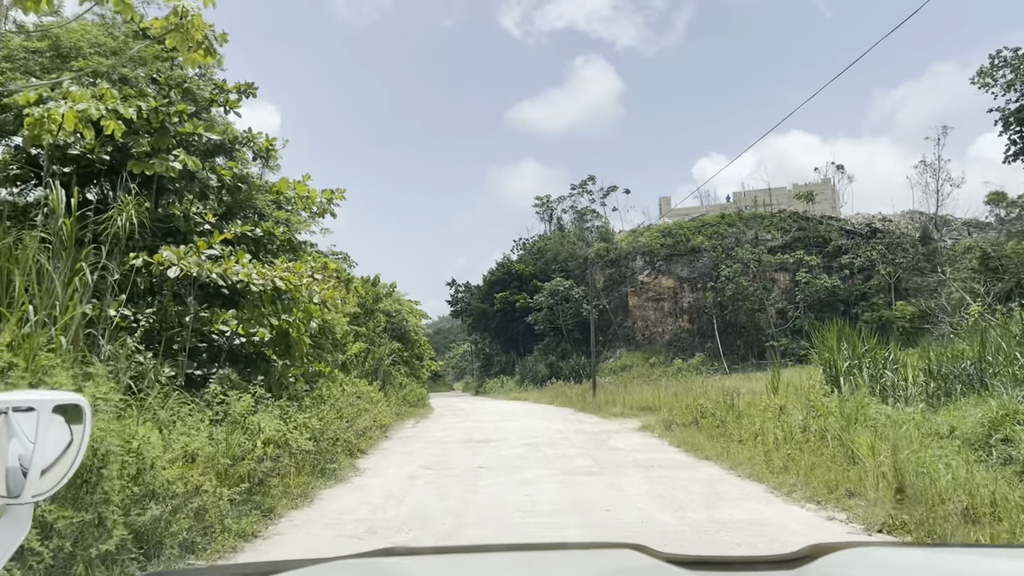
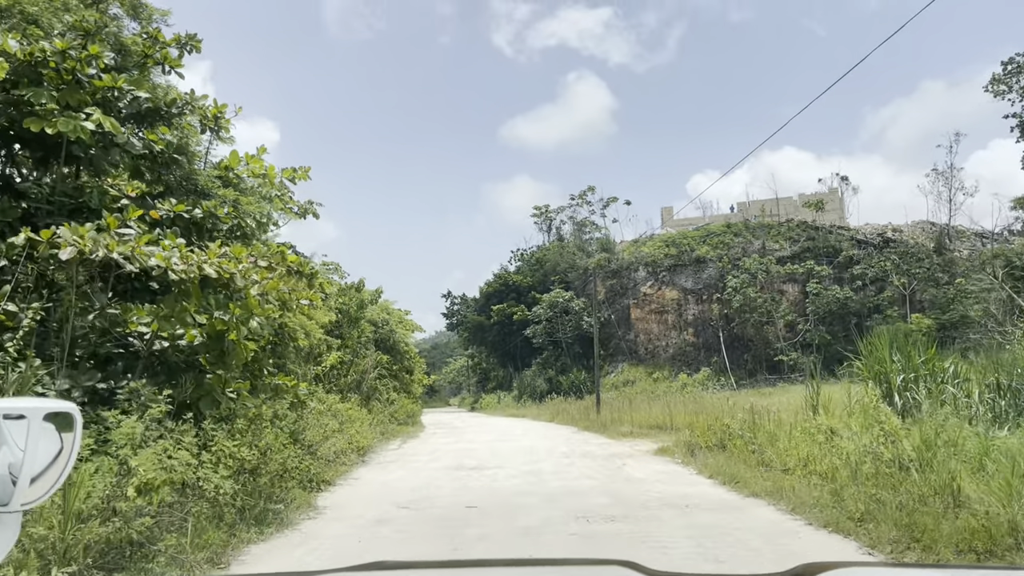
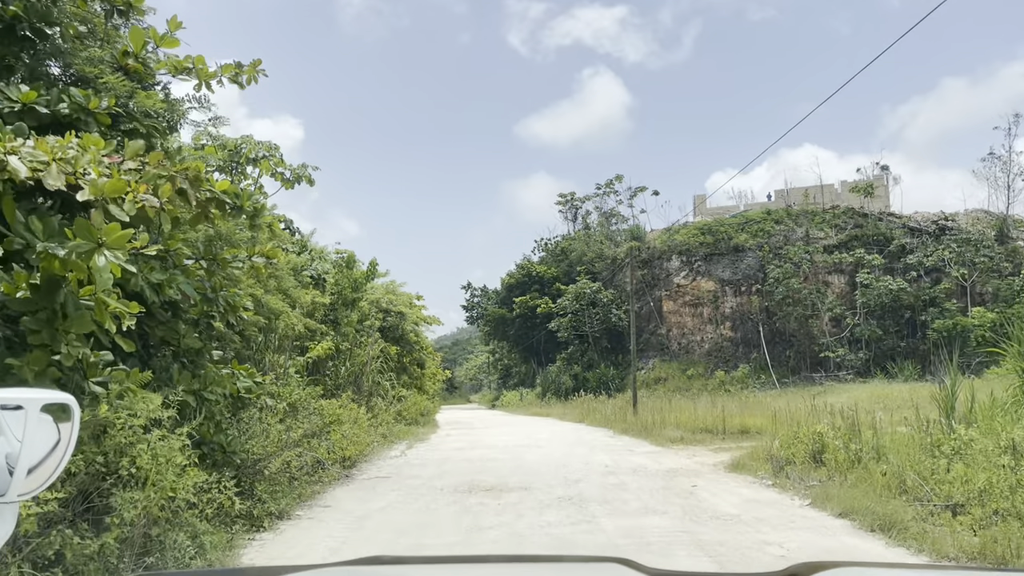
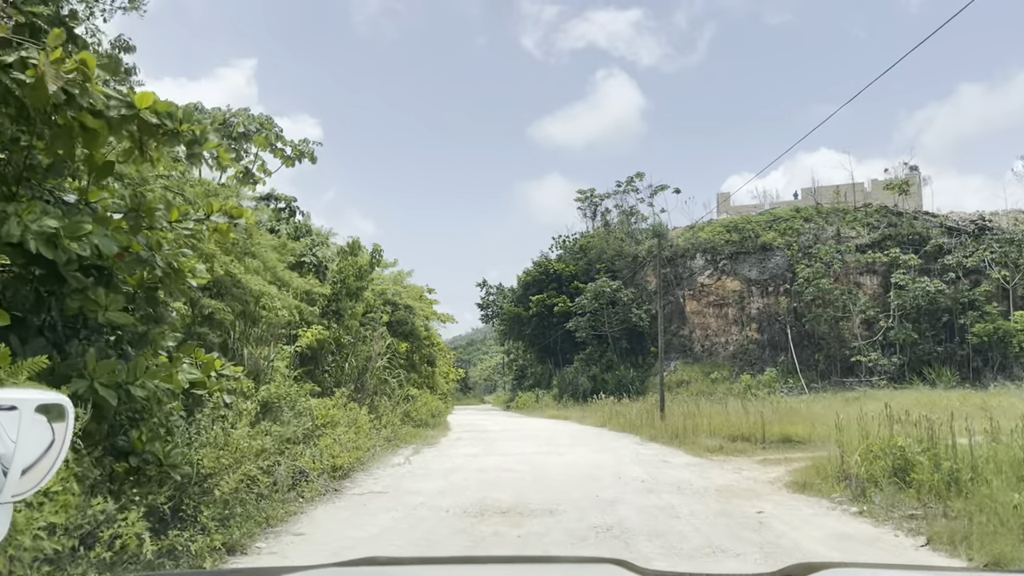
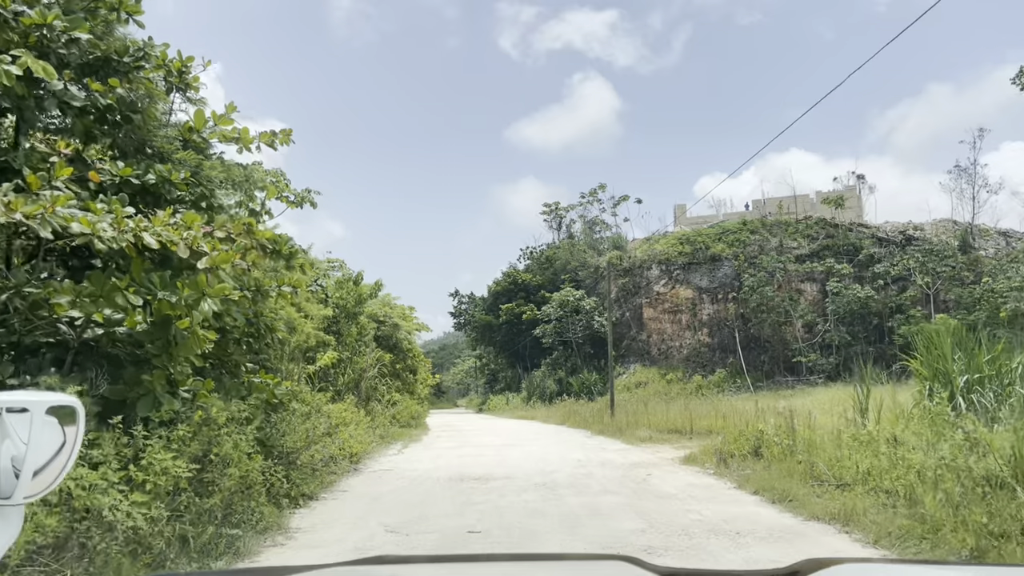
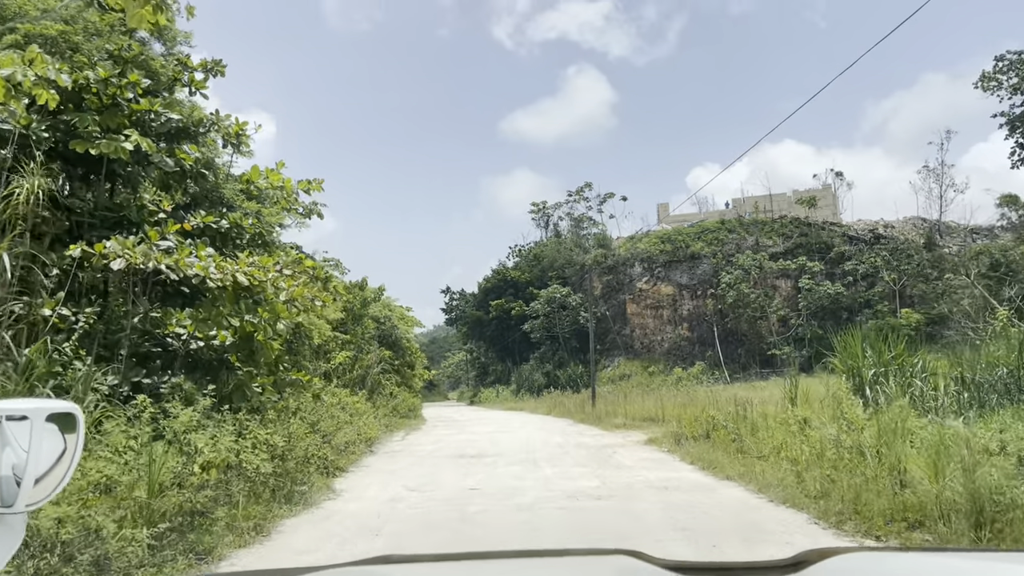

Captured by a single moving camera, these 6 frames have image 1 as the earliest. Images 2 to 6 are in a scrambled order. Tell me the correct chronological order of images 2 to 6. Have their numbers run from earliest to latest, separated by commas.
6, 2, 5, 3, 4
